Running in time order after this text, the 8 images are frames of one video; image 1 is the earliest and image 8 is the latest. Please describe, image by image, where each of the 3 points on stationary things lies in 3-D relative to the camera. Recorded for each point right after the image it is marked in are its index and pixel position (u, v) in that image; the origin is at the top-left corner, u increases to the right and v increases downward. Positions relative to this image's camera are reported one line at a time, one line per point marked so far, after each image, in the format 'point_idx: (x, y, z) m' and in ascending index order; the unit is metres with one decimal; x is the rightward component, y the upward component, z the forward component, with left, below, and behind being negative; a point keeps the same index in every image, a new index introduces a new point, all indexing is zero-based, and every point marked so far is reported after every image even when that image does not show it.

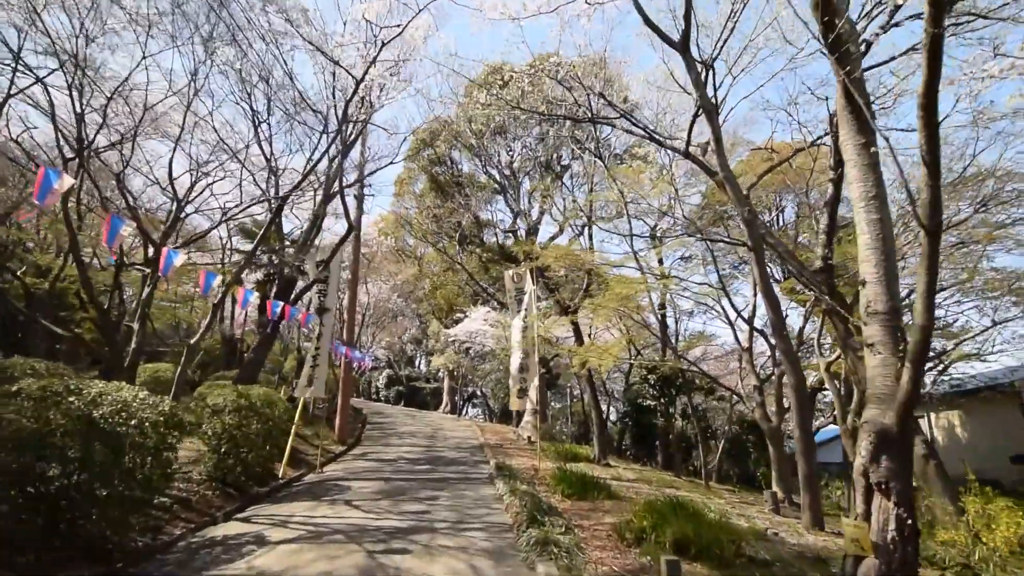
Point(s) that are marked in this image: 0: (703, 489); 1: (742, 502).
0: (+4.4, -4.6, +12.3) m
1: (+4.6, -4.3, +10.7) m
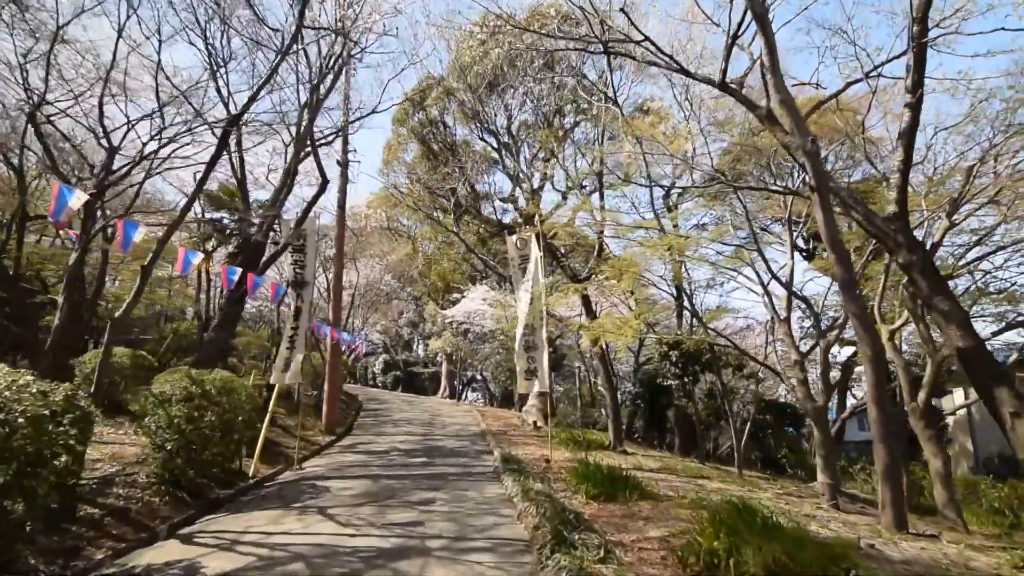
0: (+4.5, -3.8, +10.8) m
1: (+4.8, -3.6, +9.2) m
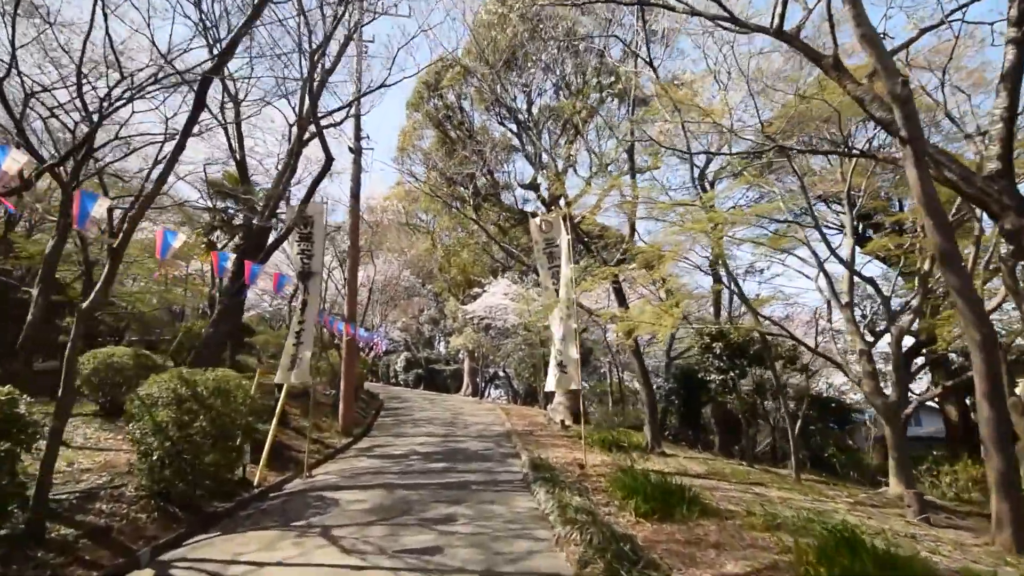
0: (+5.1, -3.5, +9.6) m
1: (+5.3, -3.2, +8.0) m
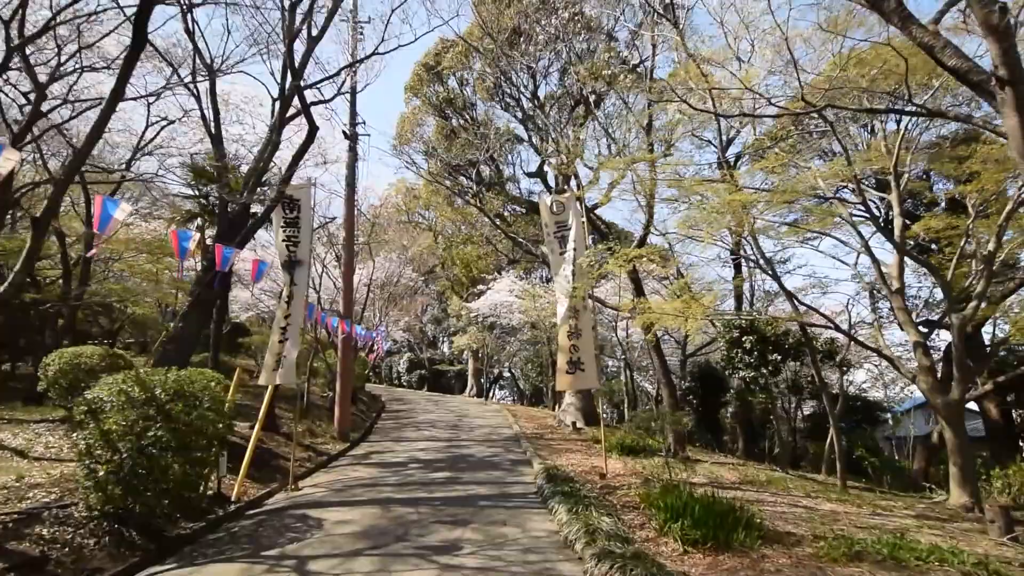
0: (+5.3, -3.3, +8.6) m
1: (+5.4, -3.0, +6.9) m
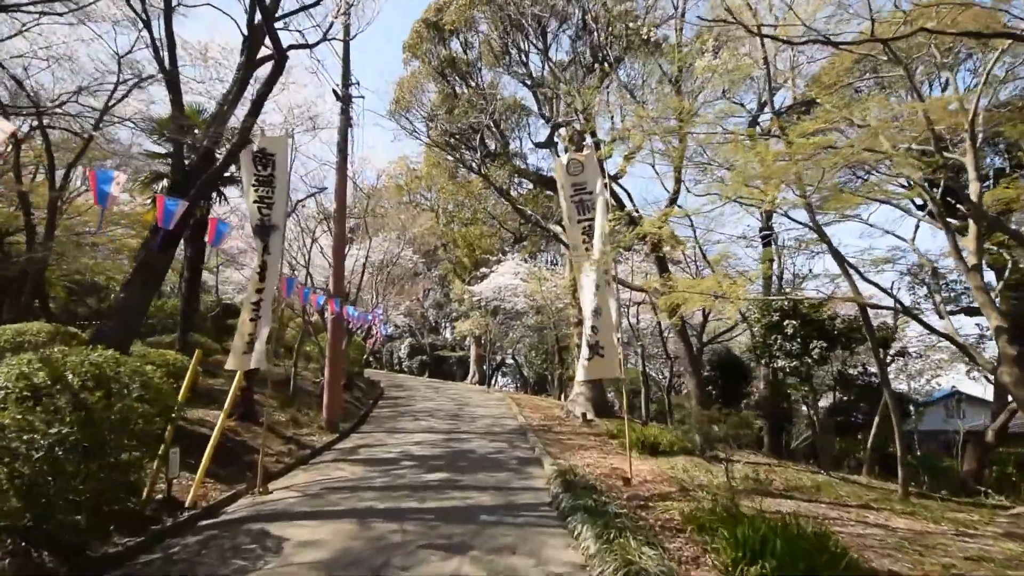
0: (+5.4, -2.9, +7.3) m
1: (+5.5, -2.7, +5.7) m
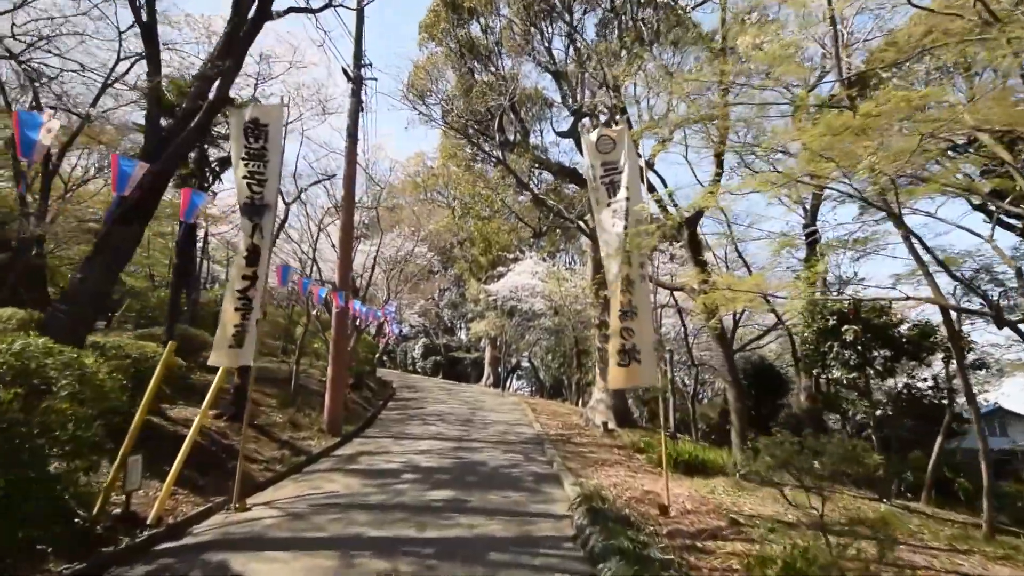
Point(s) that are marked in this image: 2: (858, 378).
0: (+5.5, -2.9, +6.1) m
1: (+5.7, -2.7, +4.5) m
2: (+6.3, -1.7, +10.2) m
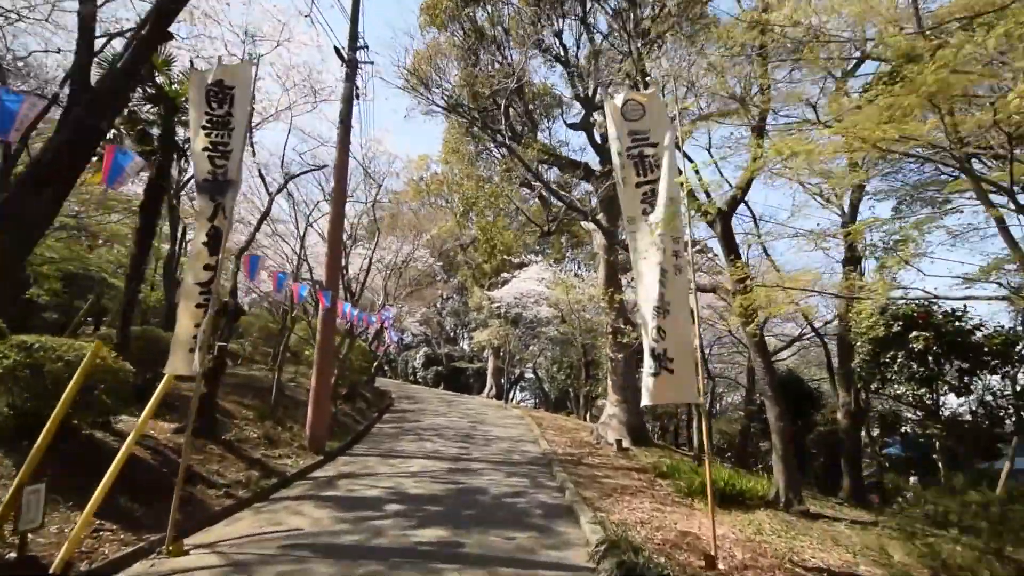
0: (+5.6, -2.9, +4.9) m
1: (+5.7, -2.6, +3.2) m
2: (+6.3, -1.8, +8.9) m
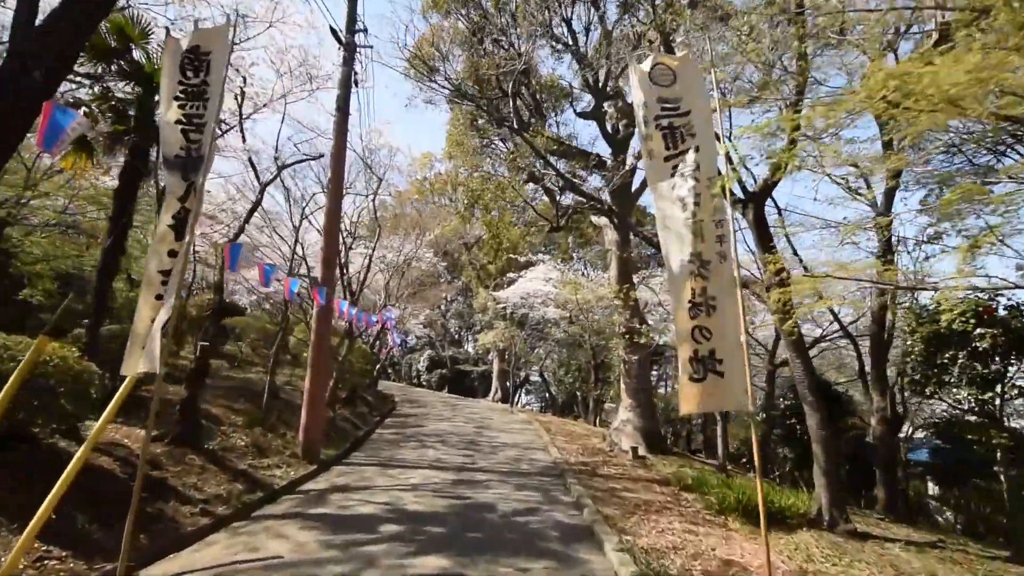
0: (+5.7, -2.8, +4.1) m
1: (+5.8, -2.5, +2.4) m
2: (+6.5, -1.7, +8.1) m
